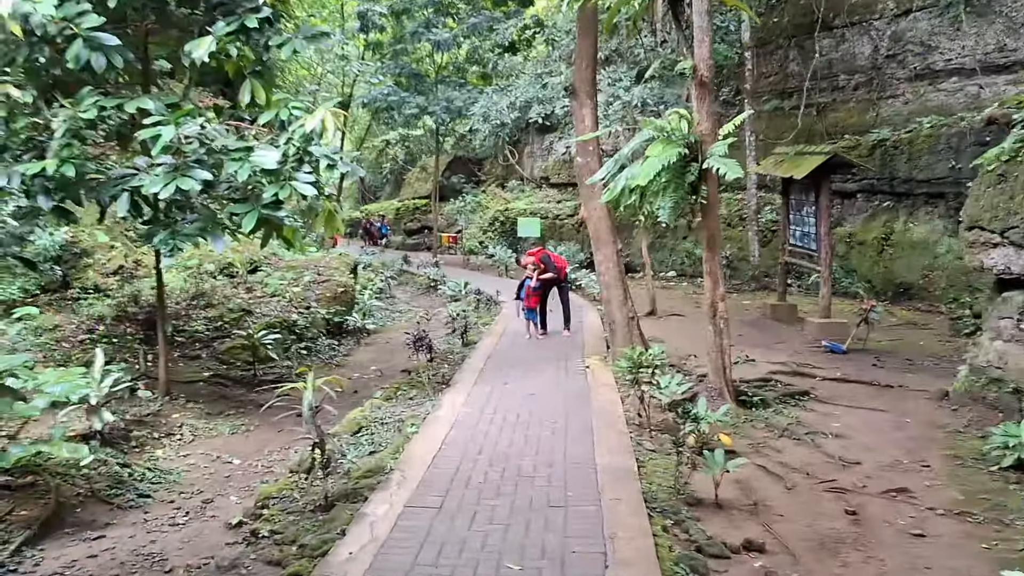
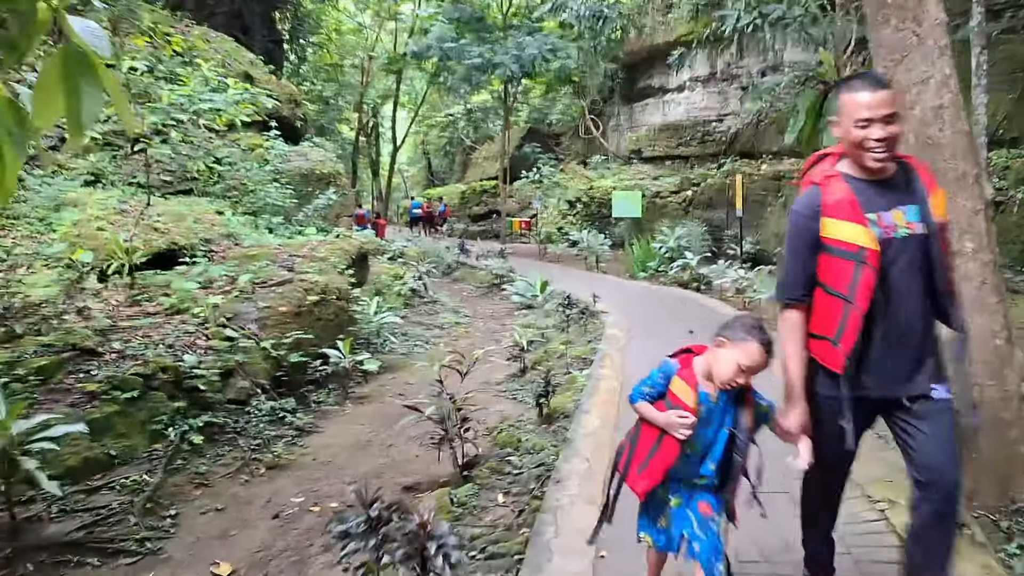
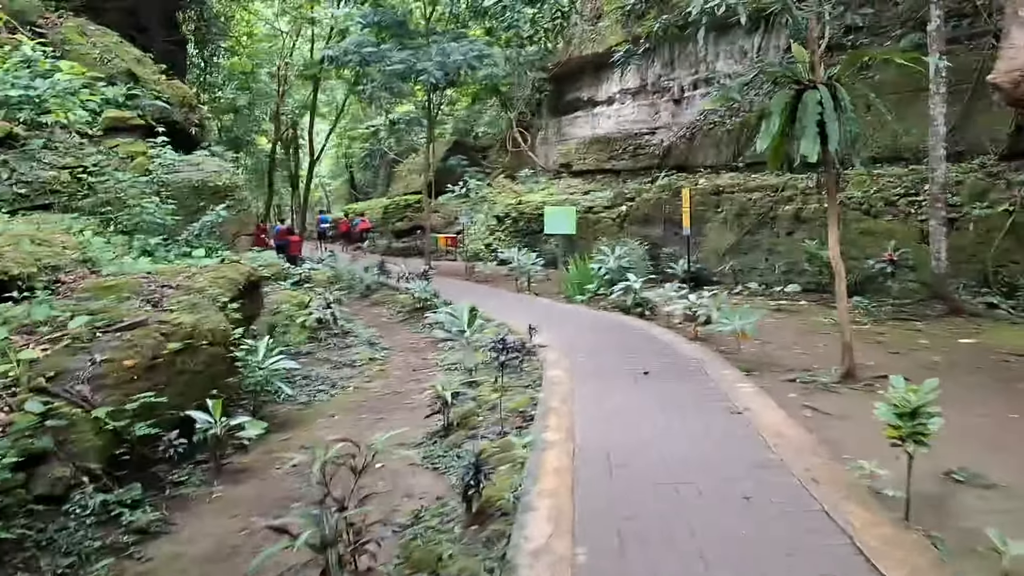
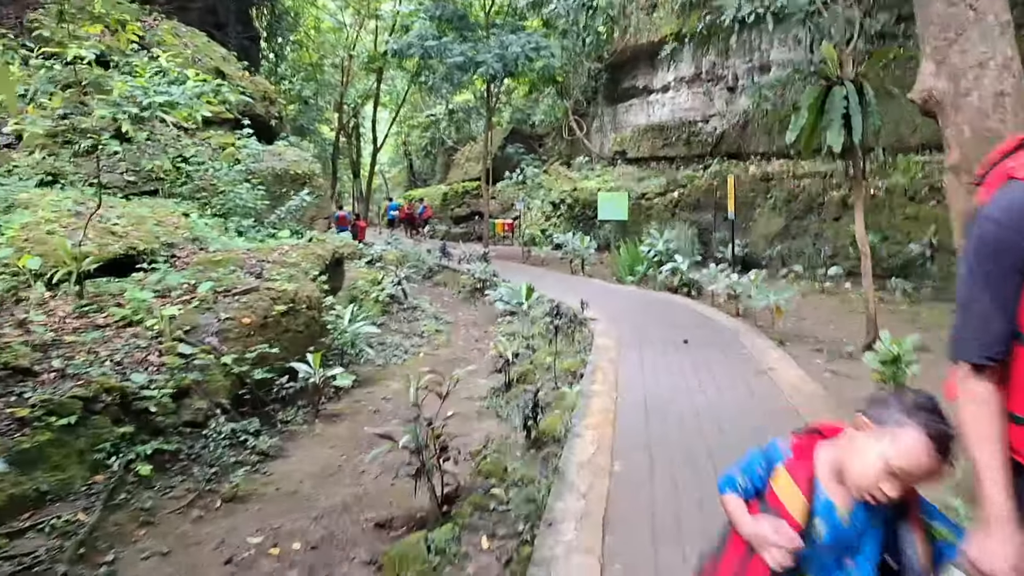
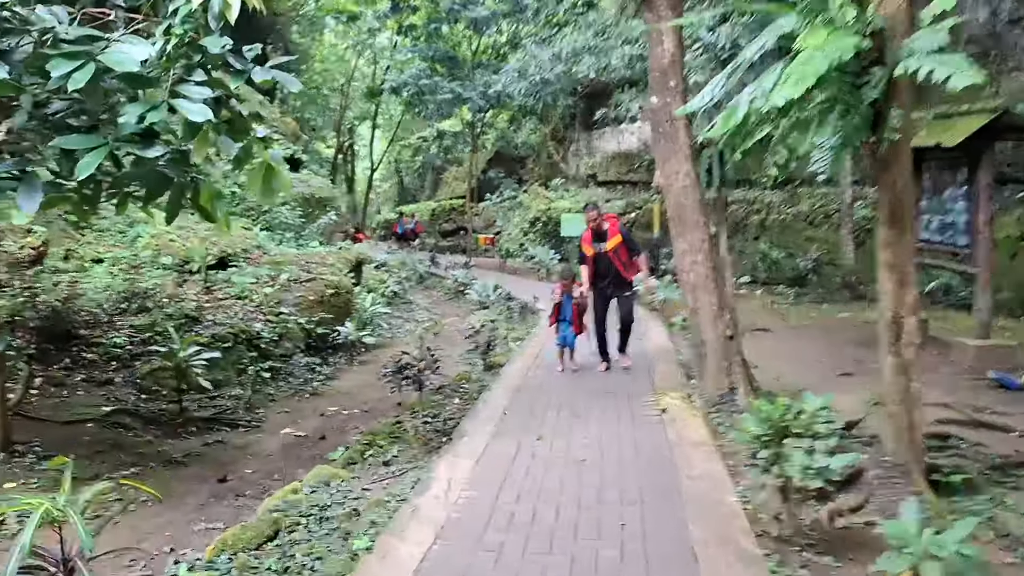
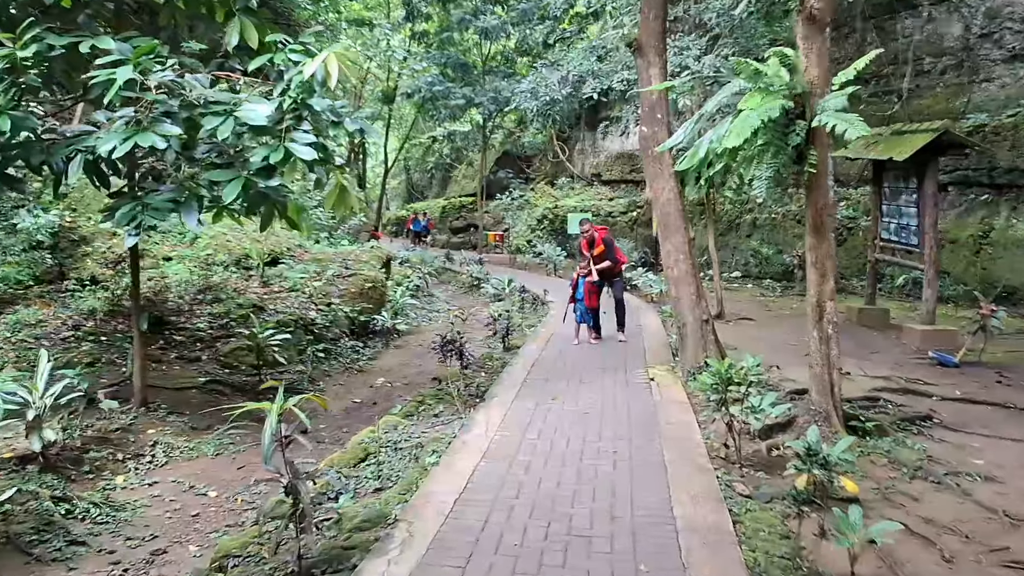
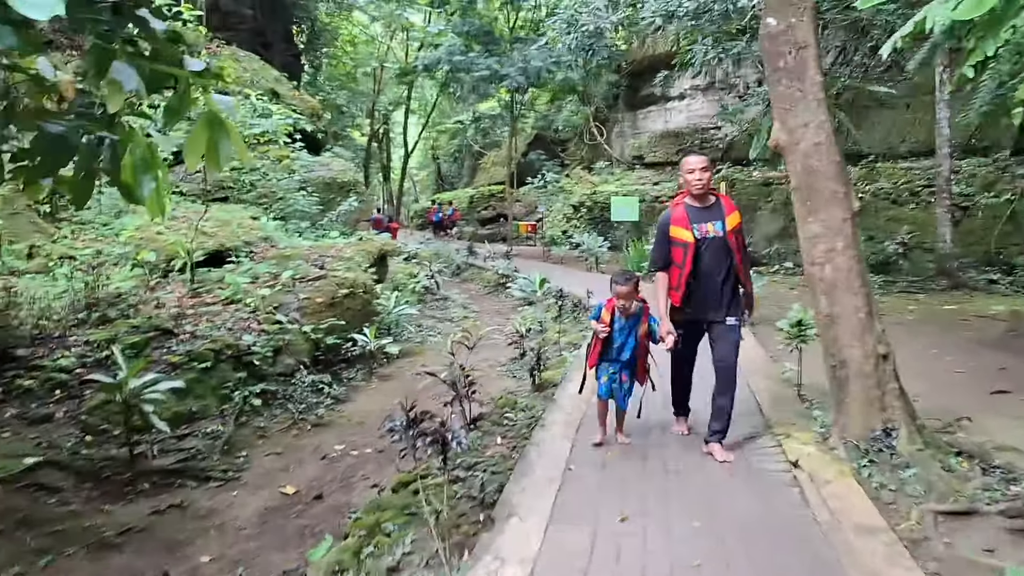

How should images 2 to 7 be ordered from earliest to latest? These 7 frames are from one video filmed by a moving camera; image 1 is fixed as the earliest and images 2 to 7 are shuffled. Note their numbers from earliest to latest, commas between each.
6, 5, 7, 2, 4, 3
